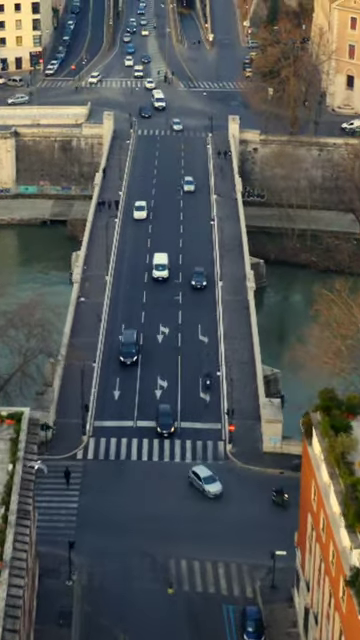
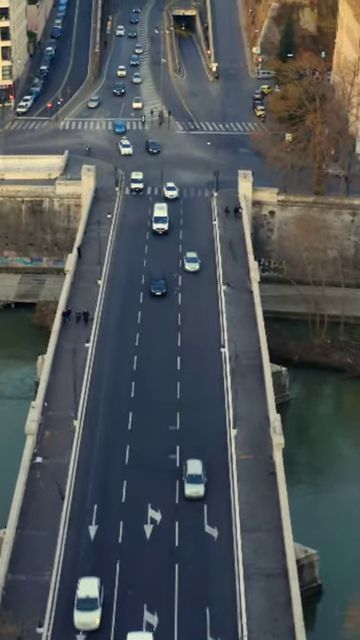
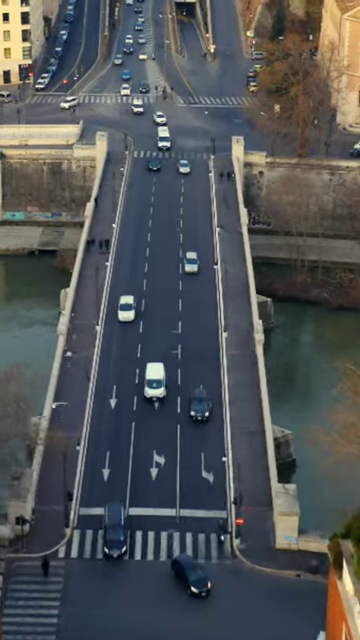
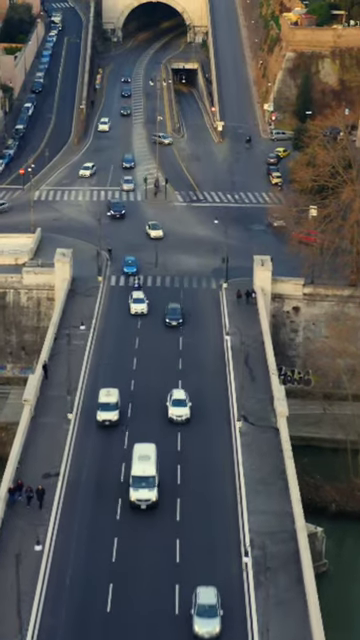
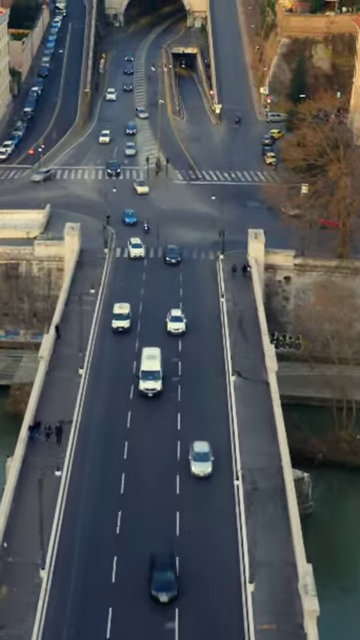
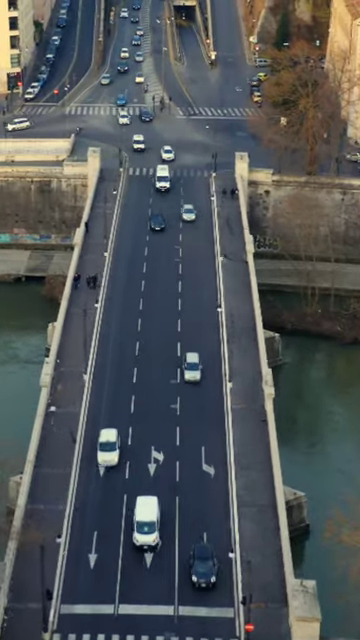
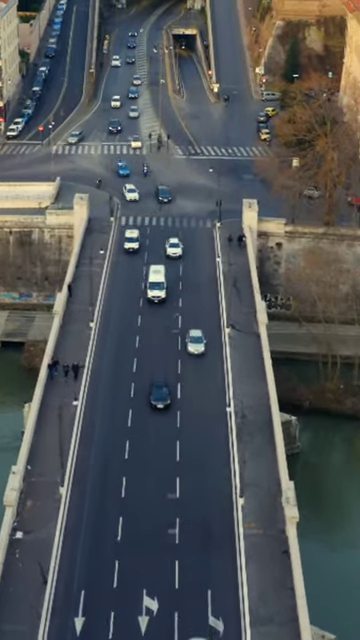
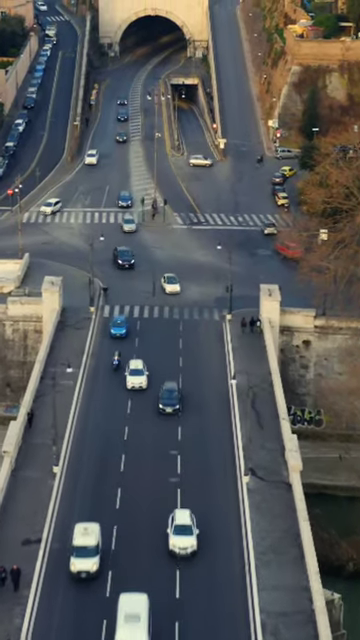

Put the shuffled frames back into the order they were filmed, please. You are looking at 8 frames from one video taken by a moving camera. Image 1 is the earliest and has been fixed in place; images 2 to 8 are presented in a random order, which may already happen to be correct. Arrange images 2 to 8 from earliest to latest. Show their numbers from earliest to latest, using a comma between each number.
3, 6, 2, 7, 5, 4, 8
